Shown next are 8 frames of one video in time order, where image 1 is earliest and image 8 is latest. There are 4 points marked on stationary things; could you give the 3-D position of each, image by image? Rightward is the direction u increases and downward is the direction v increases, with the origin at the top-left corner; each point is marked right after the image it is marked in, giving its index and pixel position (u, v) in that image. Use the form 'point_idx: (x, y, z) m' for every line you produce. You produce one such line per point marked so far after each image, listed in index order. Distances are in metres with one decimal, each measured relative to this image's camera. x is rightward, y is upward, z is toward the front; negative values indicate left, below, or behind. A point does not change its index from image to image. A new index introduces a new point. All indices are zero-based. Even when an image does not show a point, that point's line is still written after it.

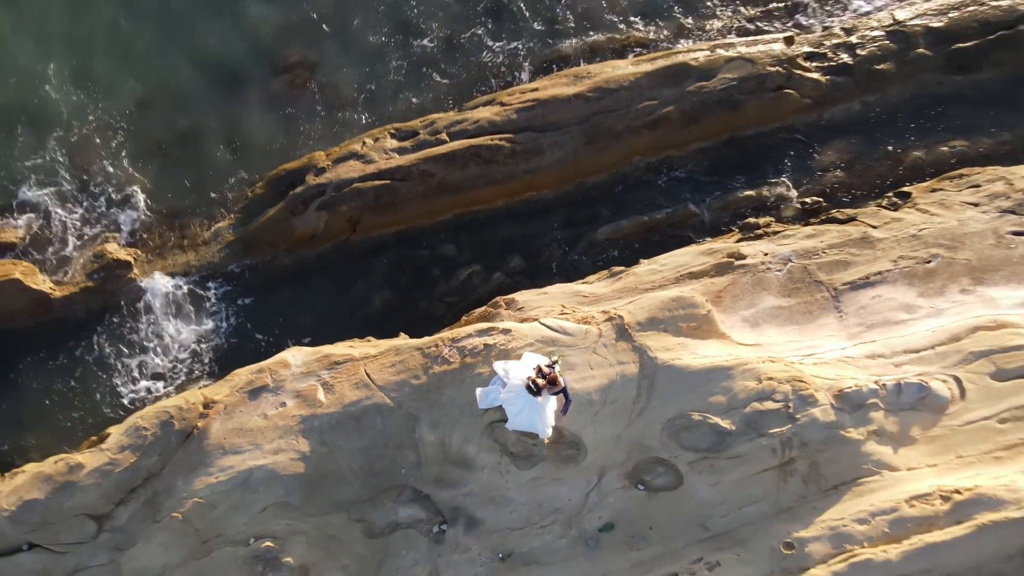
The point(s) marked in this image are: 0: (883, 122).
0: (+4.5, +2.0, +8.9) m
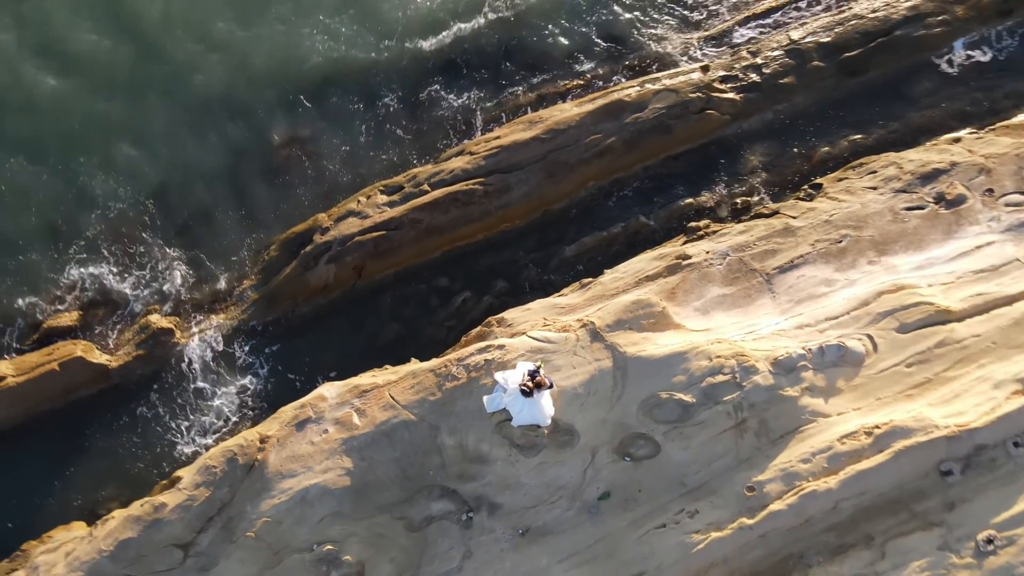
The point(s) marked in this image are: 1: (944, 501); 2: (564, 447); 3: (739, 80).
0: (+4.0, +2.3, +10.5) m
1: (+4.7, -2.3, +7.7) m
2: (+0.6, -1.8, +8.1) m
3: (+3.3, +3.0, +10.5) m
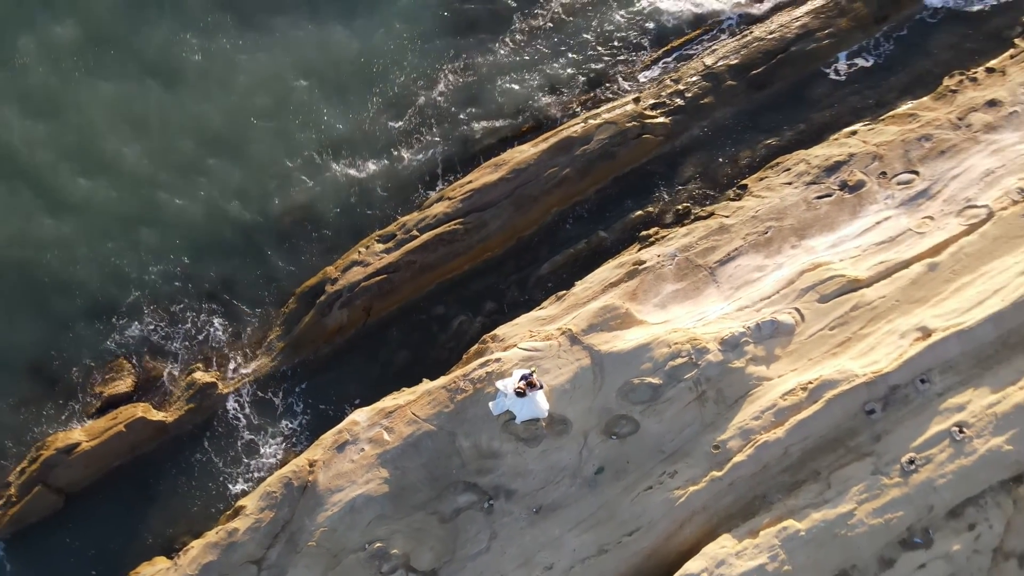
0: (+3.4, +2.5, +12.2) m
1: (+4.8, -1.9, +9.5) m
2: (+0.7, -2.0, +9.8) m
3: (+2.6, +3.1, +12.3) m
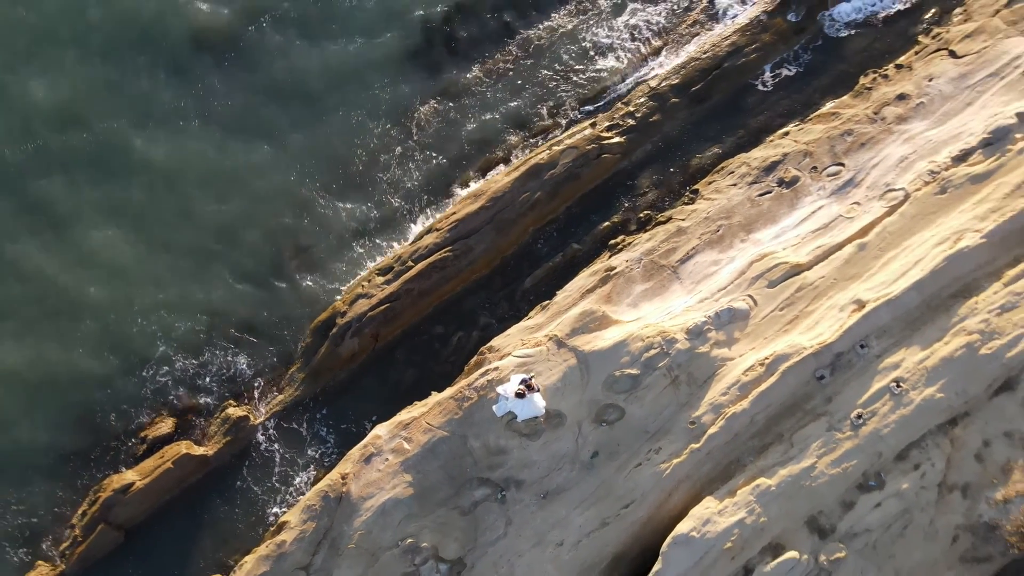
0: (+2.9, +2.6, +13.7) m
1: (+4.8, -1.7, +11.0) m
2: (+0.7, -2.2, +11.2) m
3: (+2.1, +3.1, +13.7) m
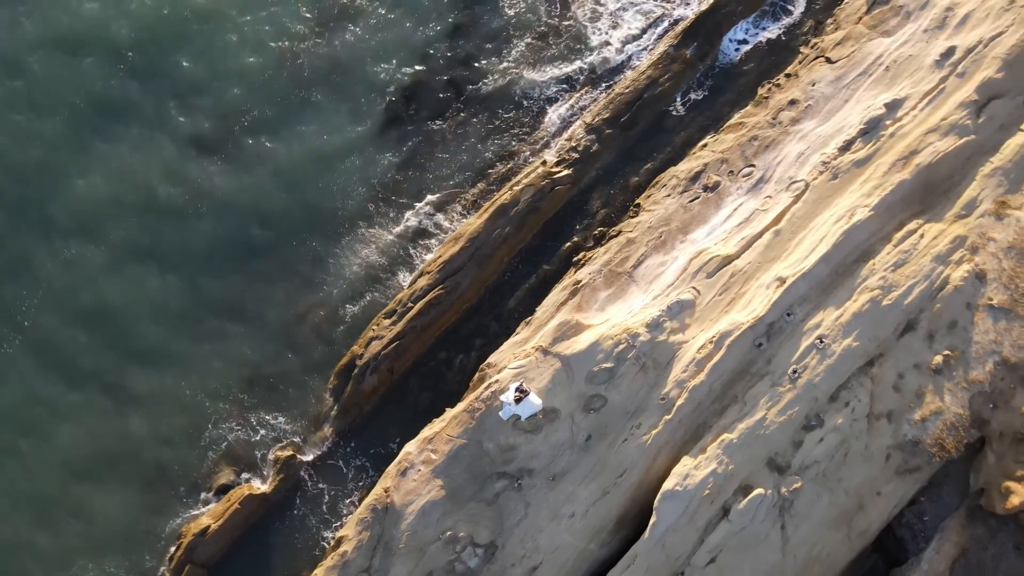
0: (+2.2, +2.6, +16.2) m
1: (+4.7, -1.3, +13.5) m
2: (+0.8, -2.5, +13.6) m
3: (+1.2, +2.9, +16.2) m
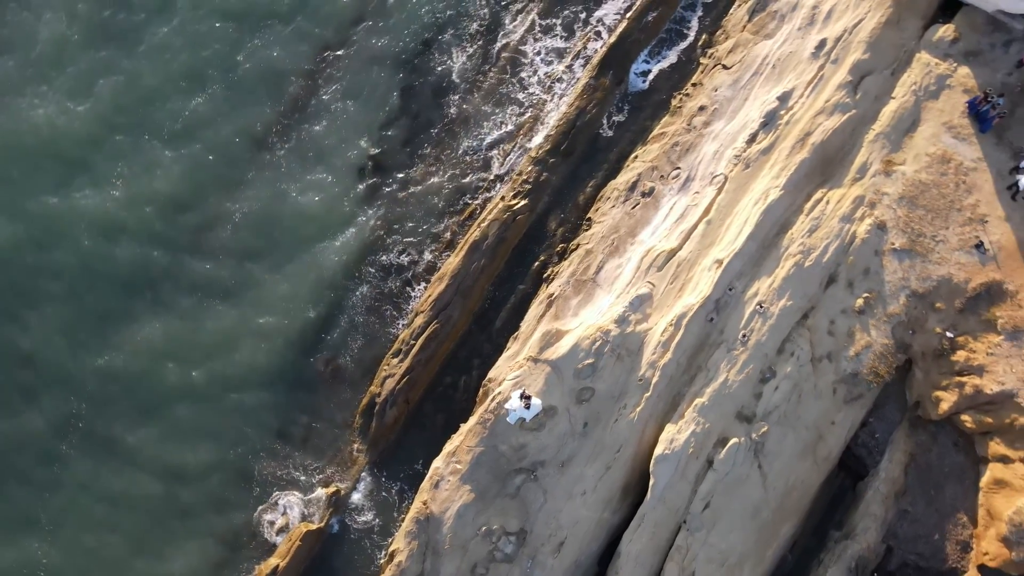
0: (+1.2, +2.4, +18.6) m
1: (+4.6, -1.0, +16.0) m
2: (+1.0, -2.8, +15.9) m
3: (+0.2, +2.5, +18.5) m
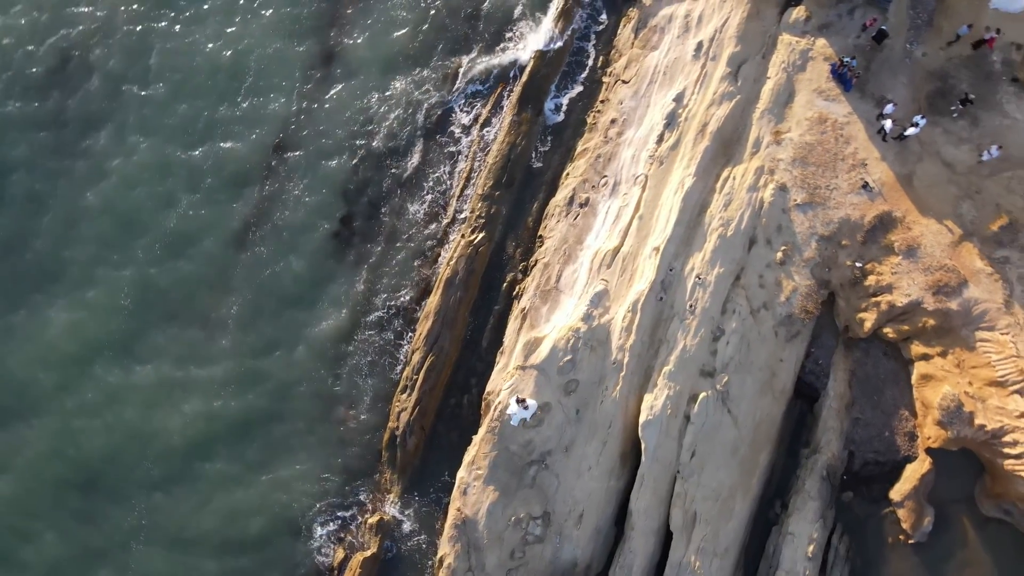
0: (-0.1, +1.9, +21.2) m
1: (+4.1, -0.5, +18.8) m
2: (+1.0, -3.2, +18.6) m
3: (-1.0, +1.9, +21.1) m
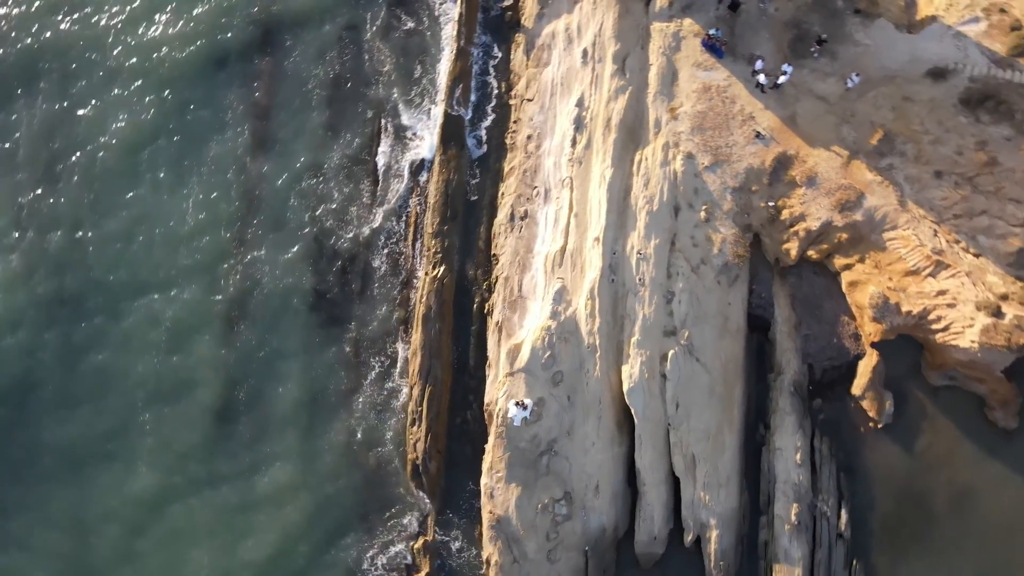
0: (-1.6, +1.3, +23.3) m
1: (+3.2, +0.1, +21.1) m
2: (+1.0, -3.4, +20.8) m
3: (-2.5, +0.9, +23.2) m
